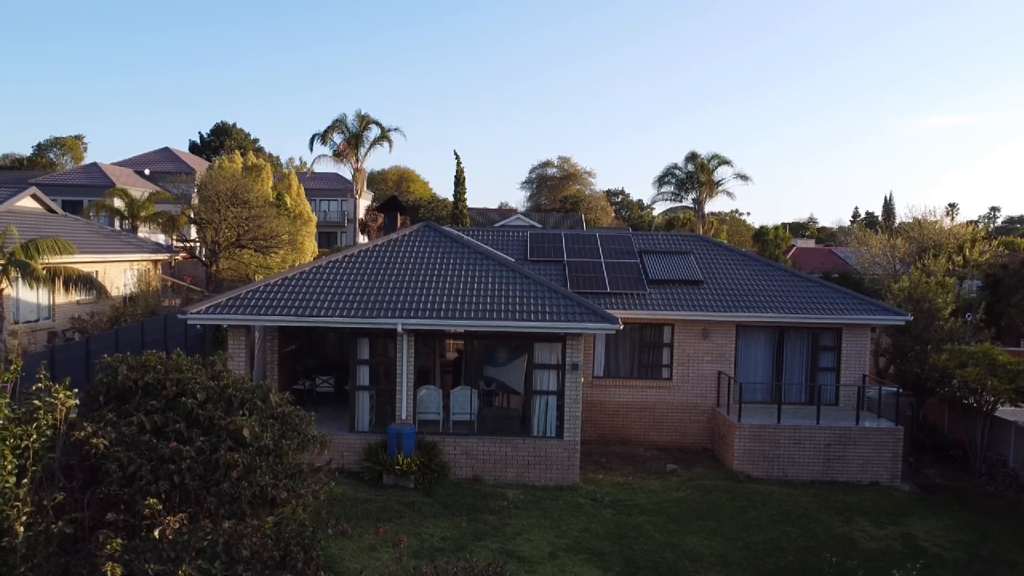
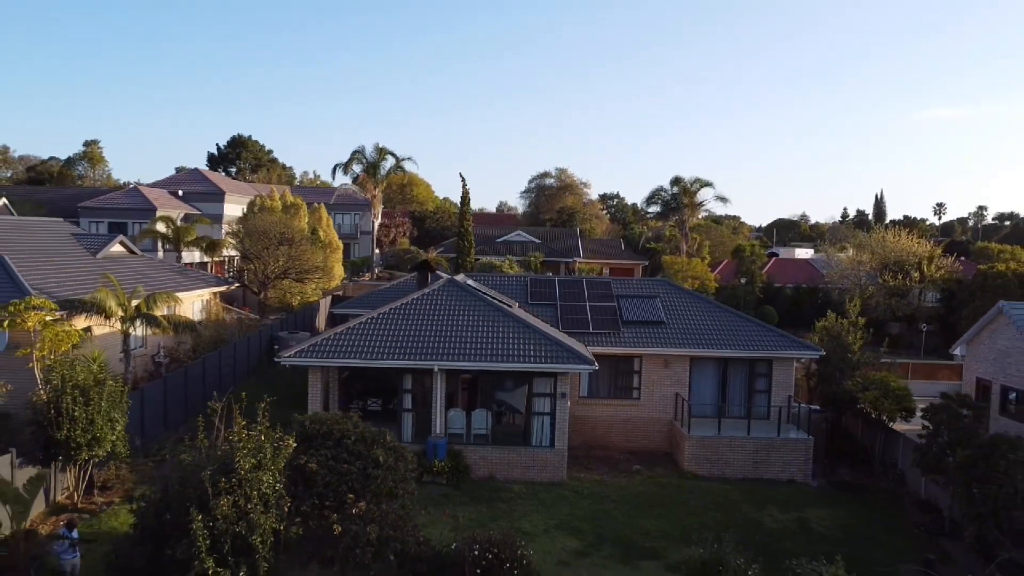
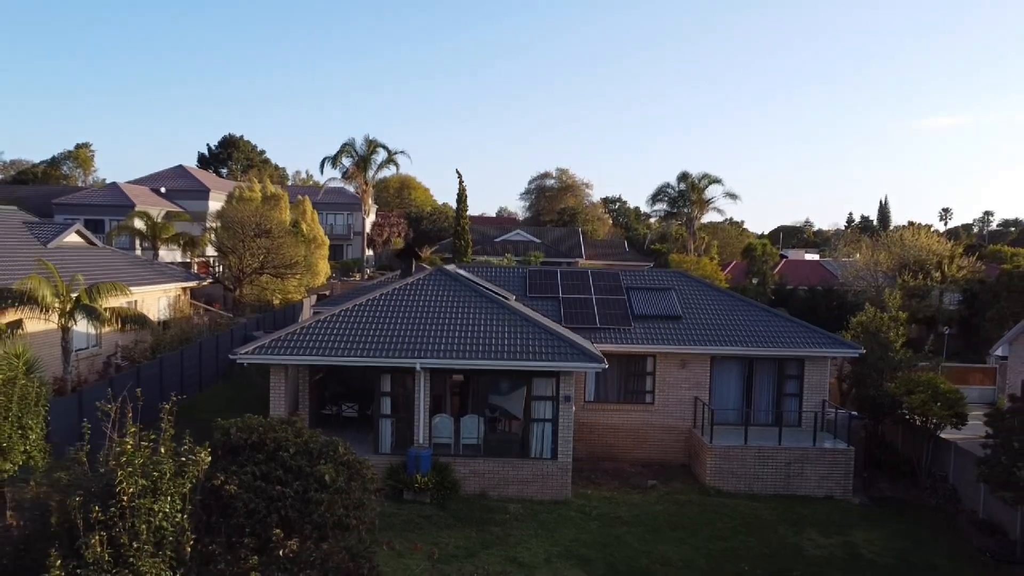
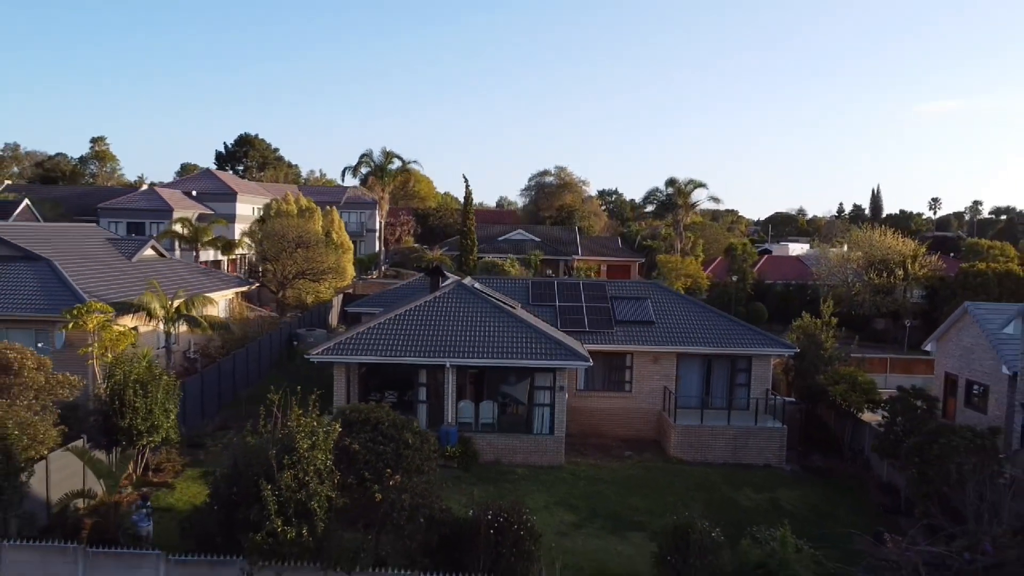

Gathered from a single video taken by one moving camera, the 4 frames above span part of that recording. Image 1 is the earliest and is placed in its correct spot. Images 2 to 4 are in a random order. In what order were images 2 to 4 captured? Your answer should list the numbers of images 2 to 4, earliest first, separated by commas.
3, 2, 4
